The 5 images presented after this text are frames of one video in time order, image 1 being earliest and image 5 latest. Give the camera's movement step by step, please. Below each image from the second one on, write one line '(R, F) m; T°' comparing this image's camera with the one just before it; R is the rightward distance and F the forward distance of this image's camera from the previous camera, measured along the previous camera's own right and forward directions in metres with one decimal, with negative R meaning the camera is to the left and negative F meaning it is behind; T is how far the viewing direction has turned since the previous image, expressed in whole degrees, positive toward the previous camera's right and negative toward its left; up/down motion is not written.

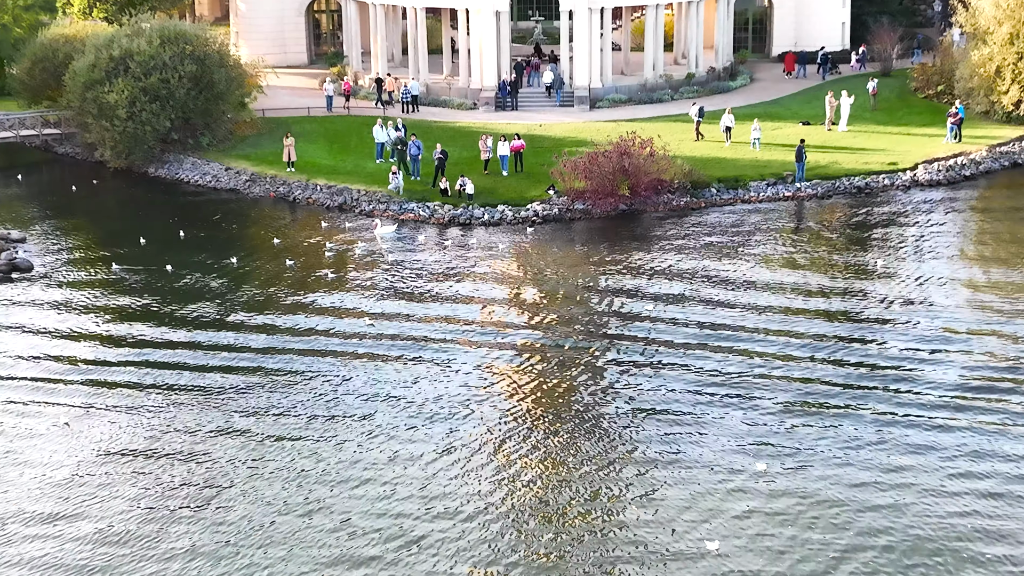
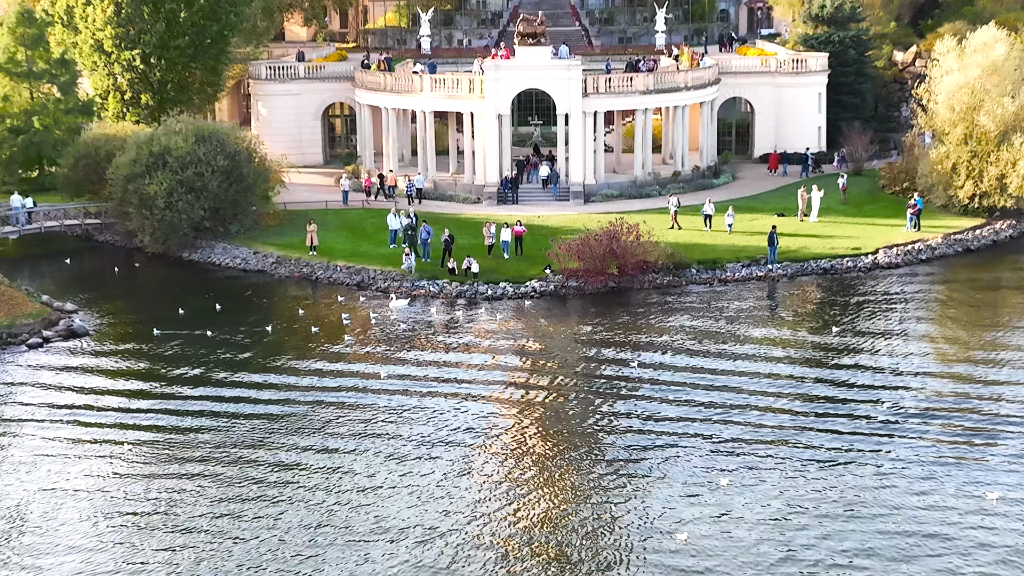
(0.0, -3.5) m; 0°
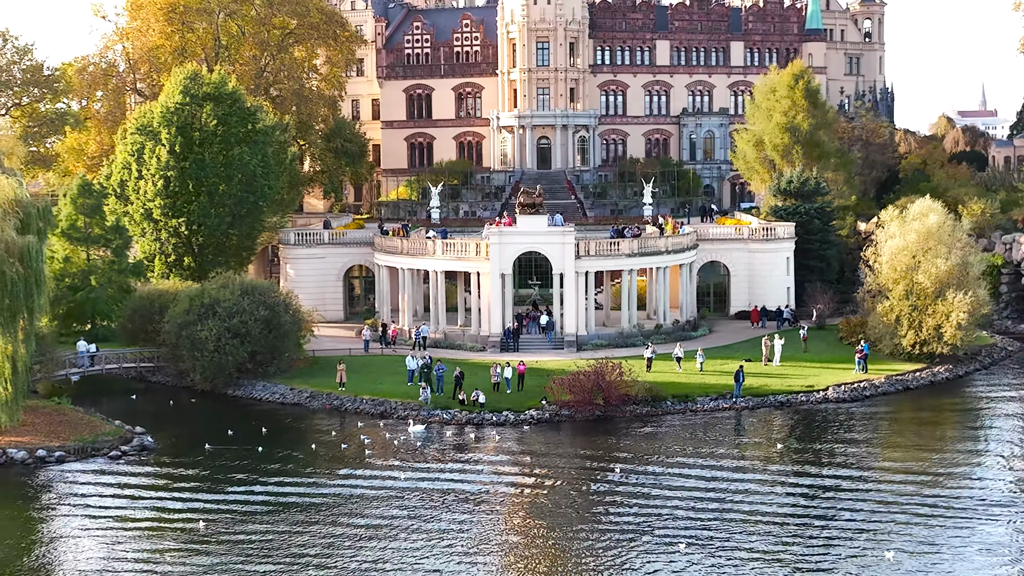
(0.0, -6.1) m; 0°
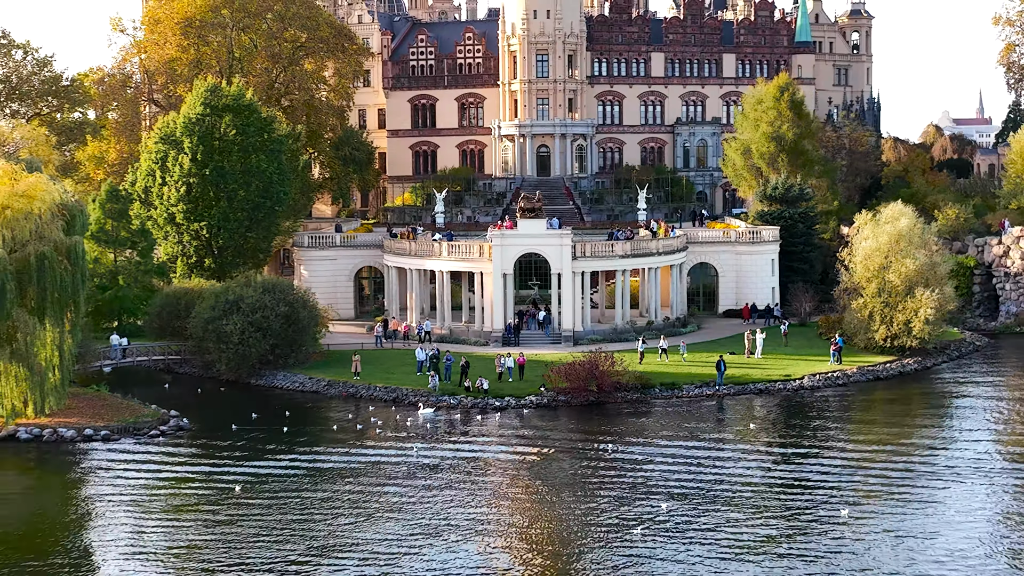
(0.0, -3.8) m; 0°
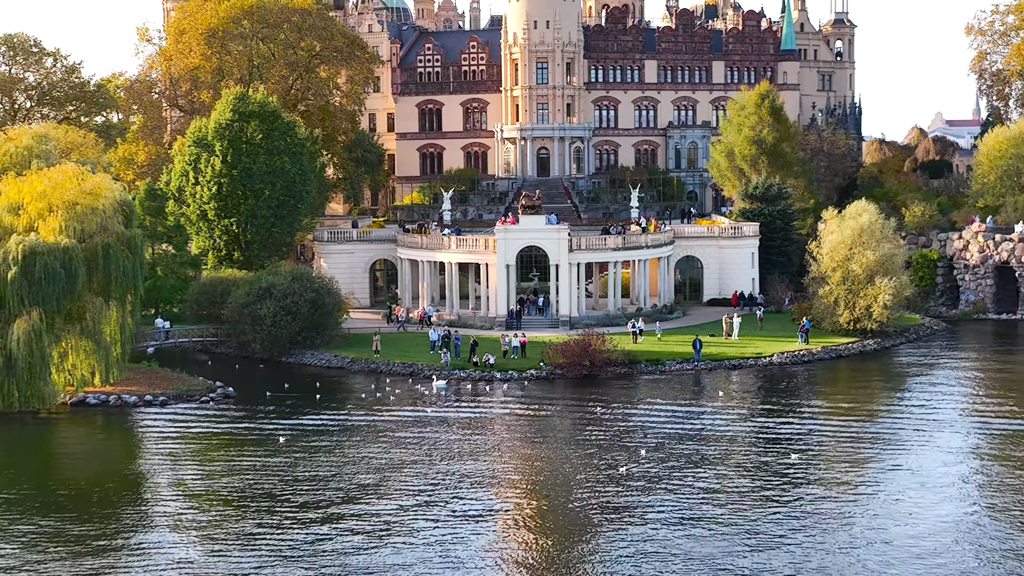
(-0.1, -6.0) m; 0°
